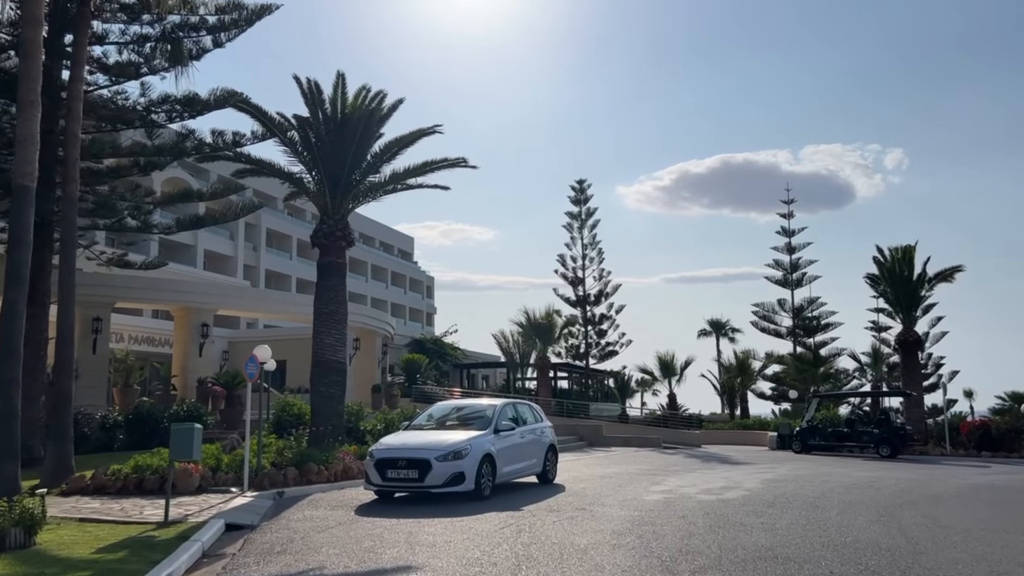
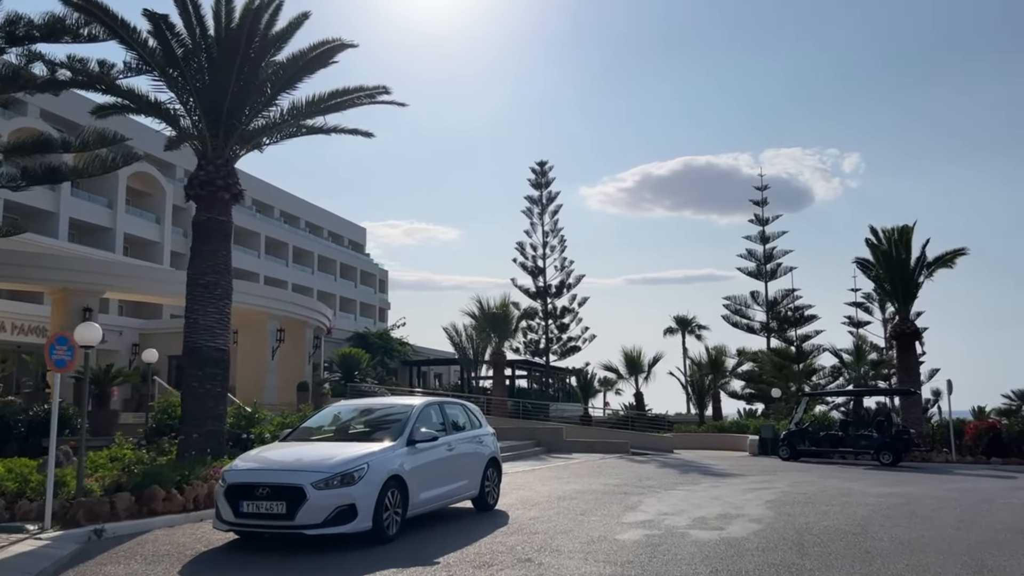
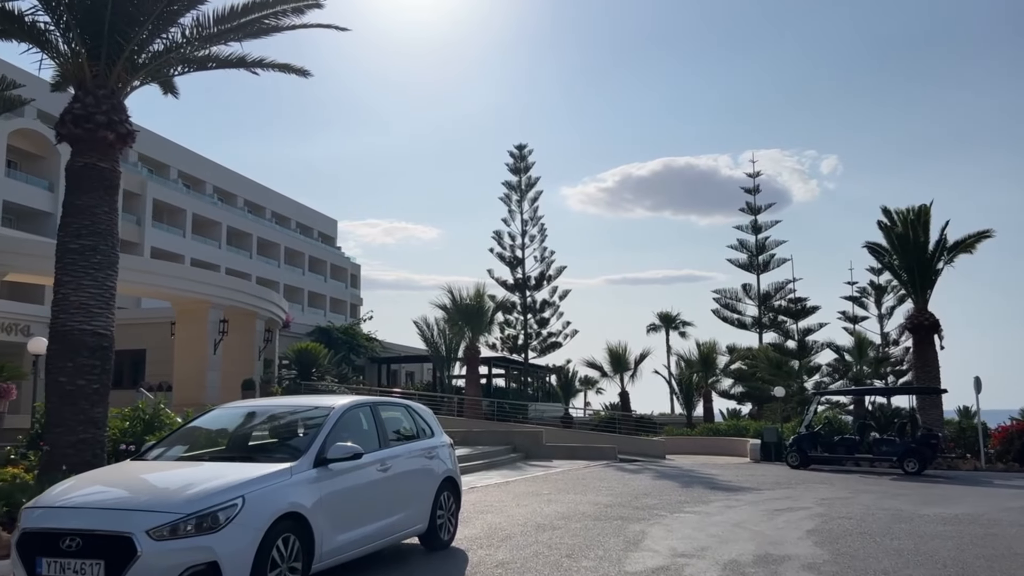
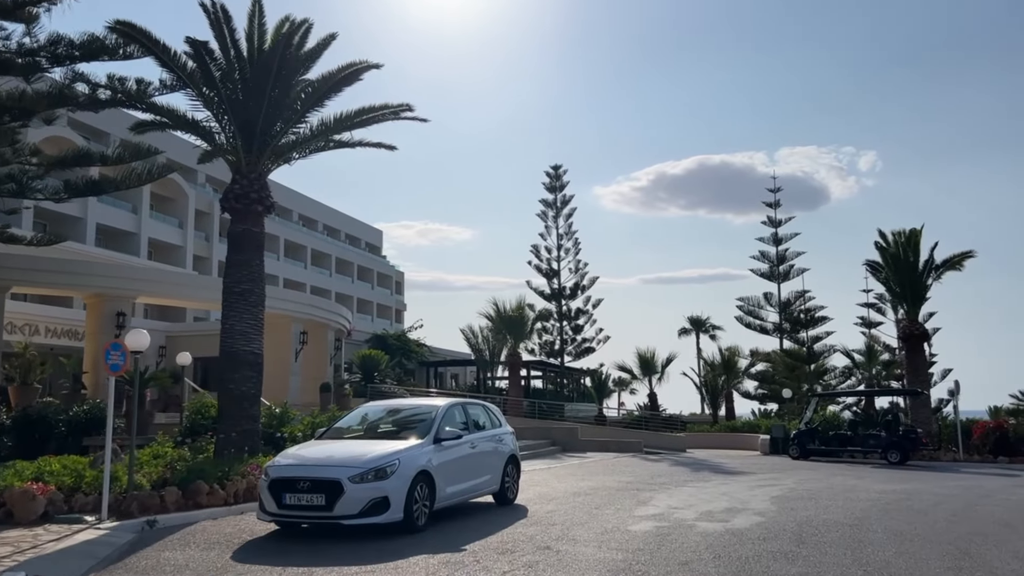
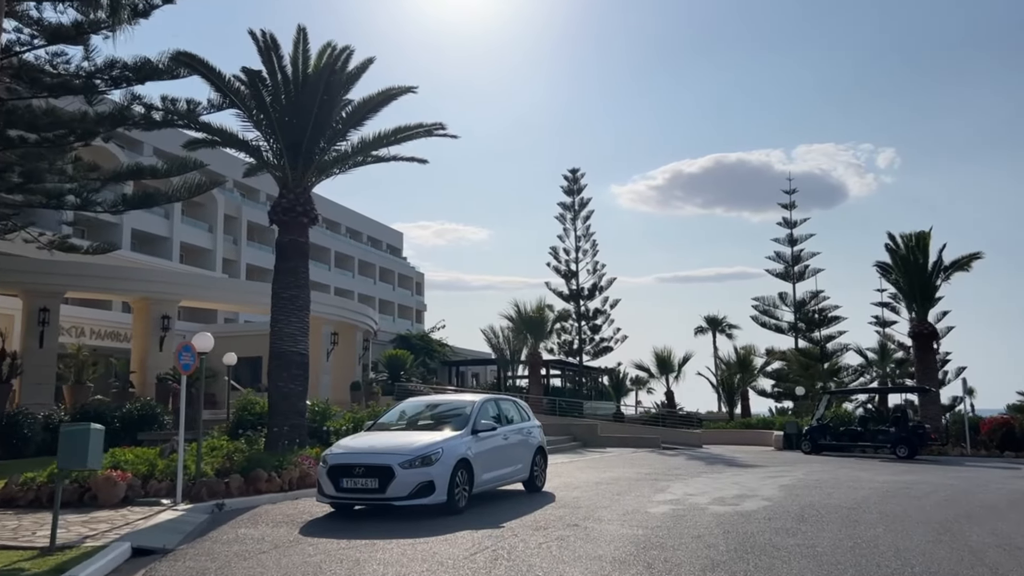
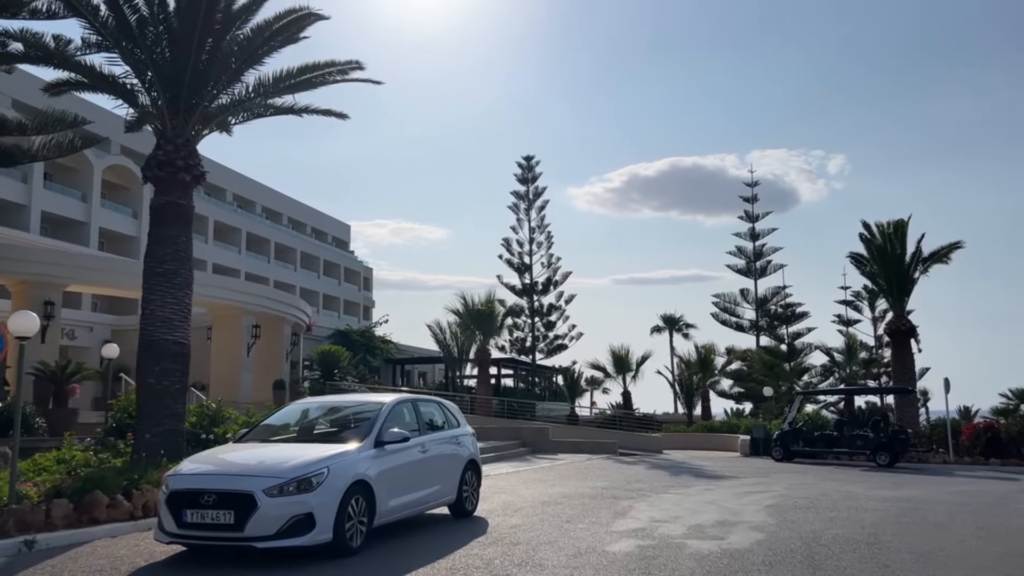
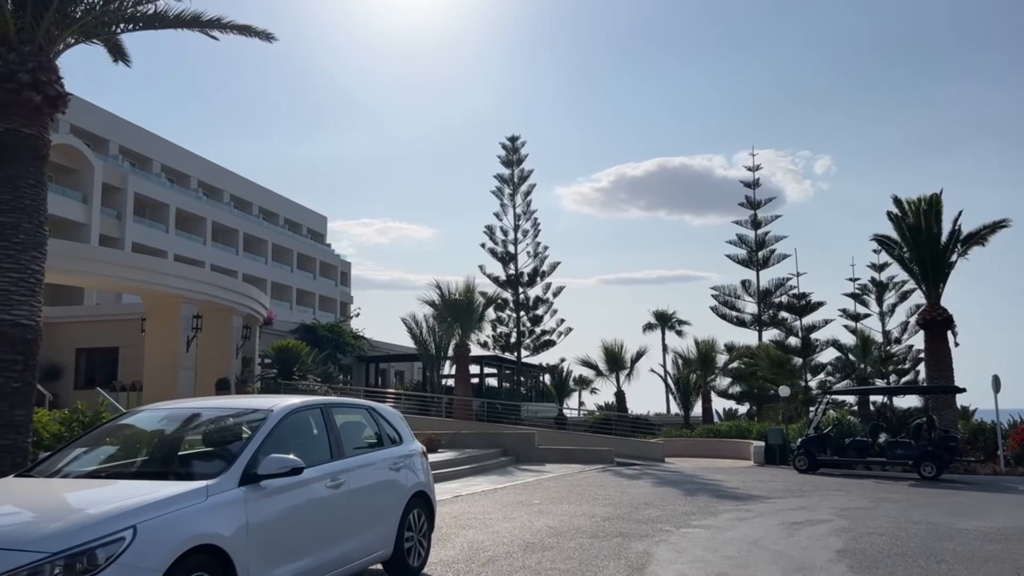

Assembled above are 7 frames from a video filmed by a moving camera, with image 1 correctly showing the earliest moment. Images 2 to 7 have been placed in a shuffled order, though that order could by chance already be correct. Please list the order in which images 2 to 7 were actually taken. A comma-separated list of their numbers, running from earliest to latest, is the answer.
5, 4, 2, 6, 3, 7
